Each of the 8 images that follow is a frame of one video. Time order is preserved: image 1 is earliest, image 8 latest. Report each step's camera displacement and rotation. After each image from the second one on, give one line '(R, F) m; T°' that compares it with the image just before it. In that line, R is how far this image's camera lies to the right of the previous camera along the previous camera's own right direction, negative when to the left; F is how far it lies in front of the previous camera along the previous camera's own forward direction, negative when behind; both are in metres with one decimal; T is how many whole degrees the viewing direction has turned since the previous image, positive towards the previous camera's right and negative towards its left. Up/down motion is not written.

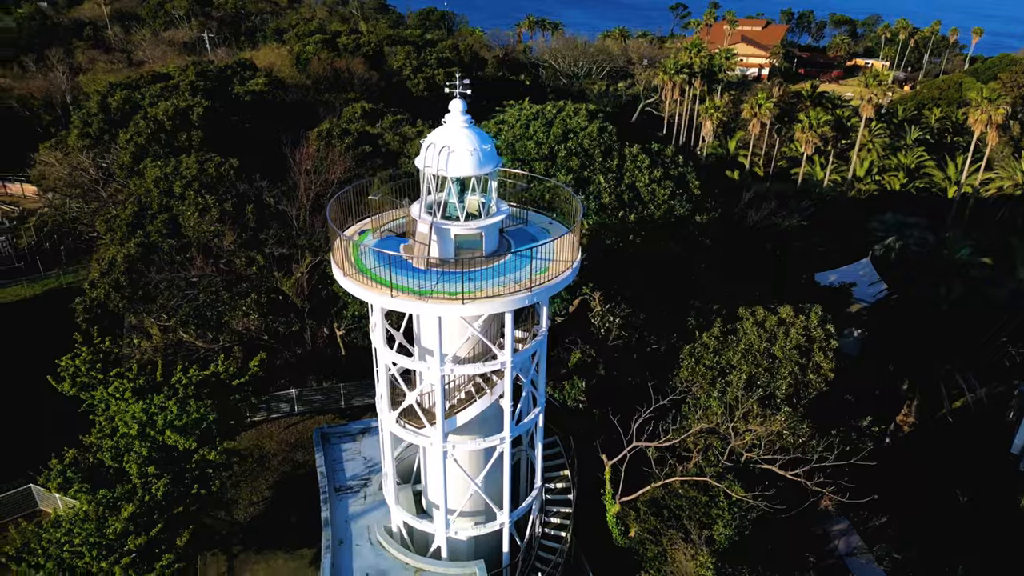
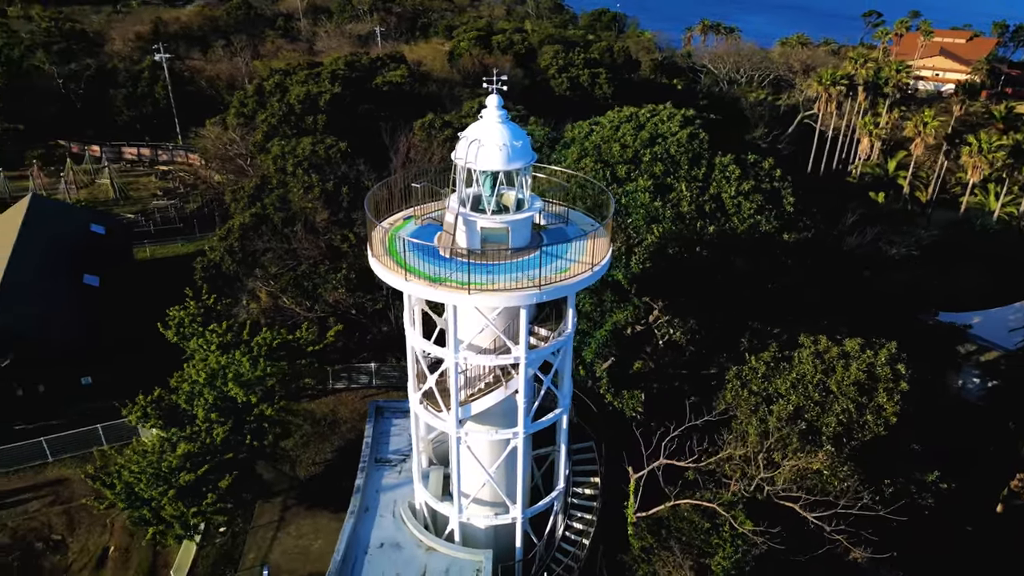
(+2.9, +0.2) m; -12°
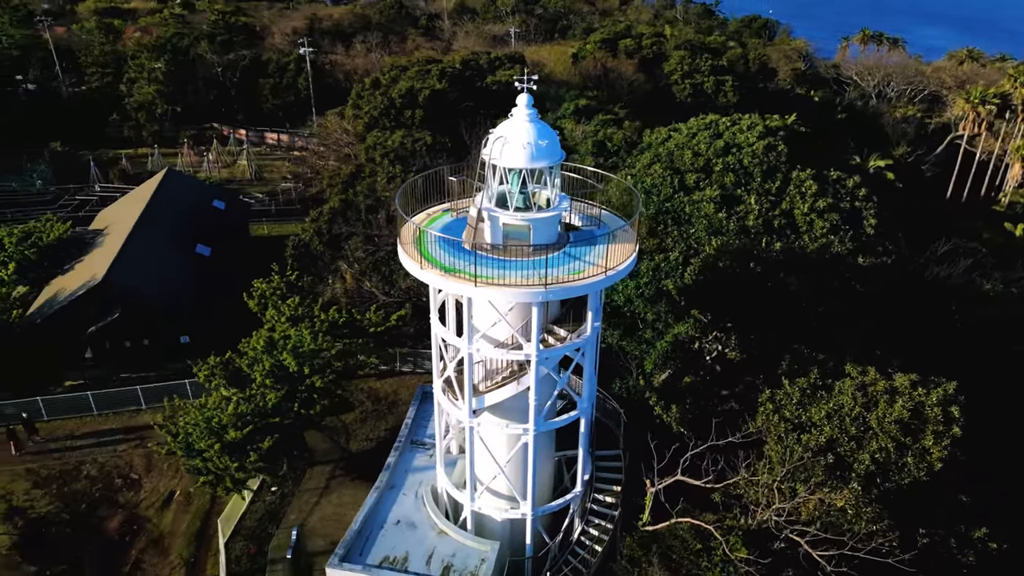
(+2.5, 0.0) m; -10°
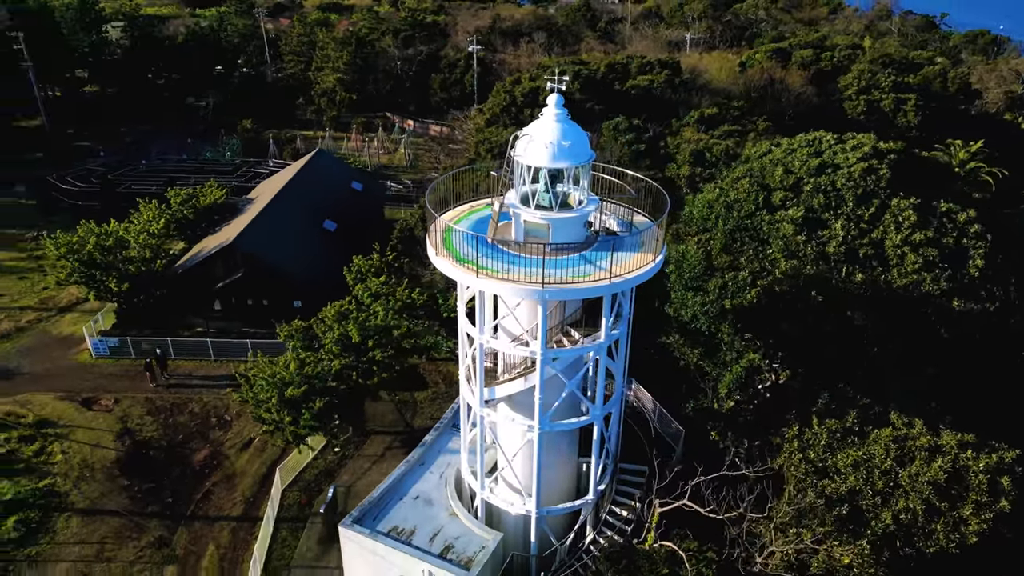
(+3.5, +0.2) m; -13°
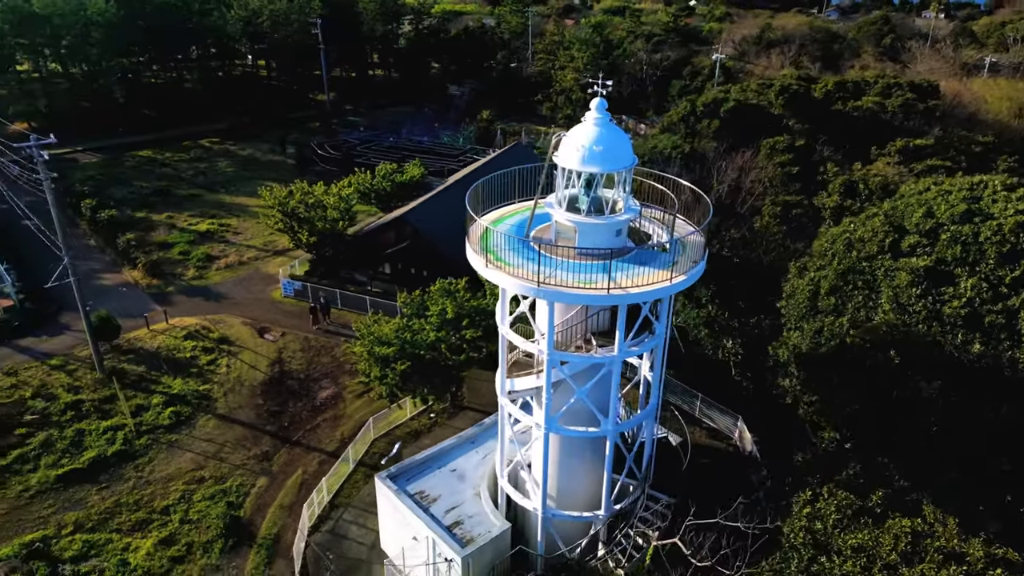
(+5.2, +0.5) m; -19°
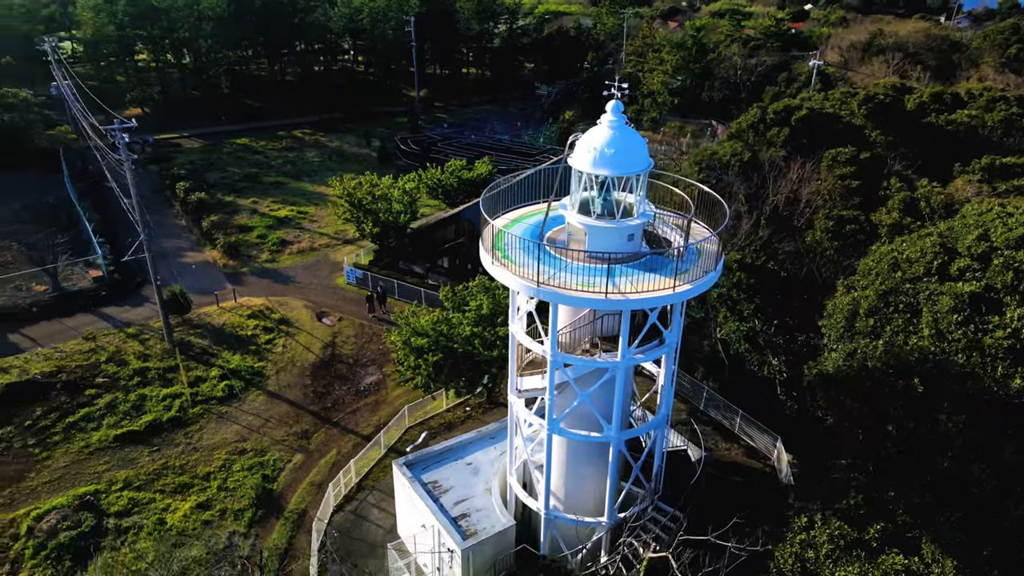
(+1.9, 0.0) m; -7°
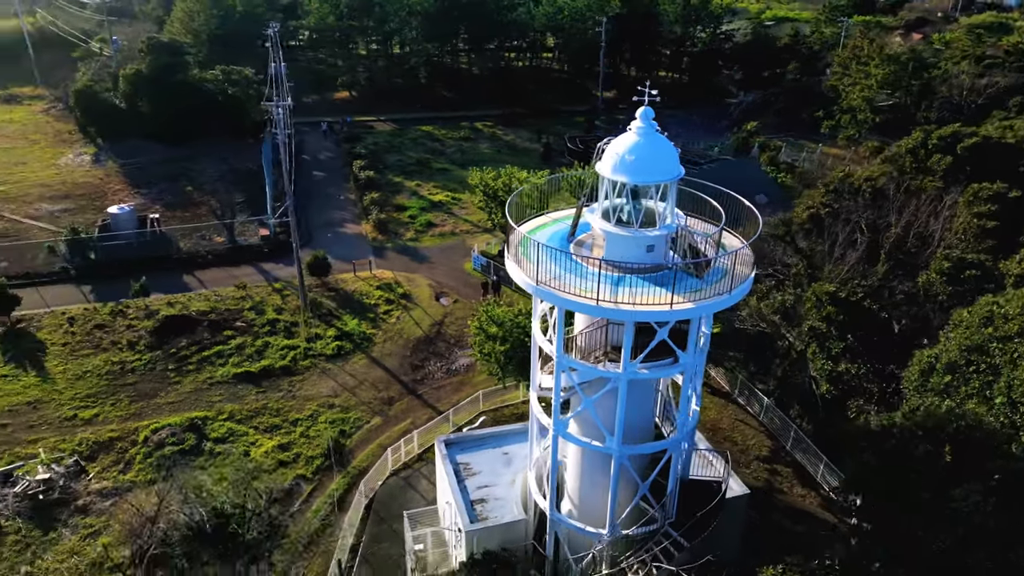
(+4.0, +0.2) m; -15°
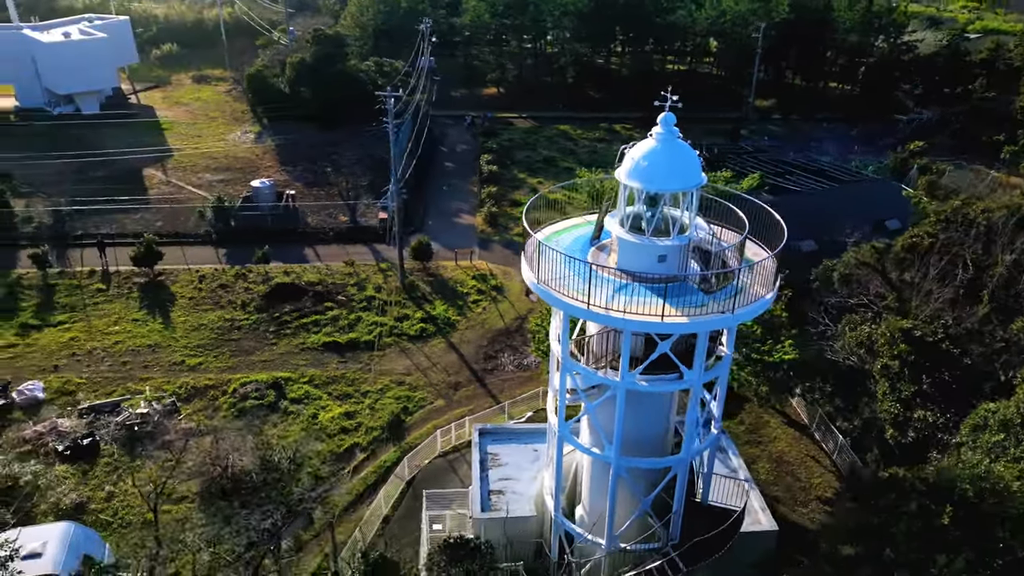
(+3.2, +0.1) m; -12°
